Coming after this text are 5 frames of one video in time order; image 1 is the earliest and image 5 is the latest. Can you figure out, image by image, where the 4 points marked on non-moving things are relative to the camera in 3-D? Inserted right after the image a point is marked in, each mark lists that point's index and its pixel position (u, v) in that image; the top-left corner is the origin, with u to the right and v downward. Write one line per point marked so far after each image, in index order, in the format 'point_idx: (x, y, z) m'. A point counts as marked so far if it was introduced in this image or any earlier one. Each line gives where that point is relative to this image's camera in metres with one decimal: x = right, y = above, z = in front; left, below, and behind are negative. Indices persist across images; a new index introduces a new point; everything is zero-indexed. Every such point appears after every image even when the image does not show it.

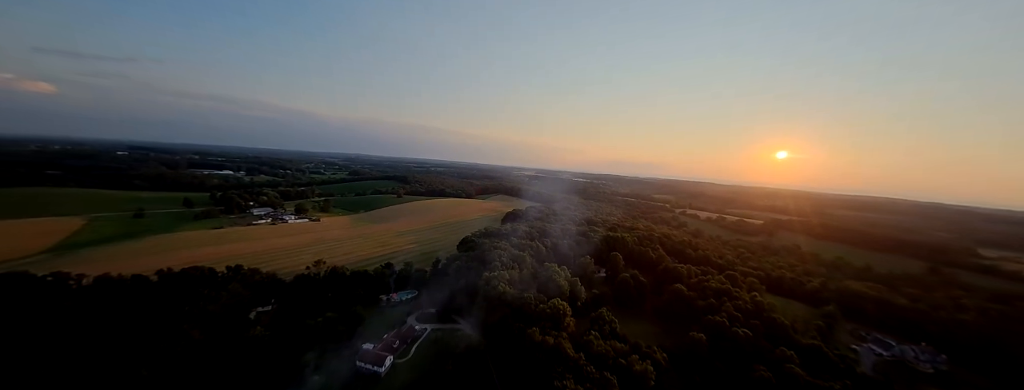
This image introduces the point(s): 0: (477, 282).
0: (-1.8, -4.3, +16.1) m
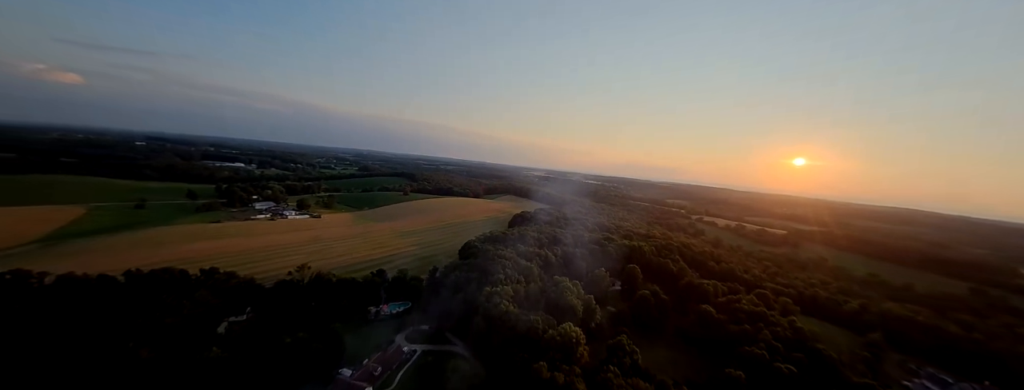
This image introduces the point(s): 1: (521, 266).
0: (-1.5, -4.5, +14.0) m
1: (+0.5, -3.9, +17.4) m
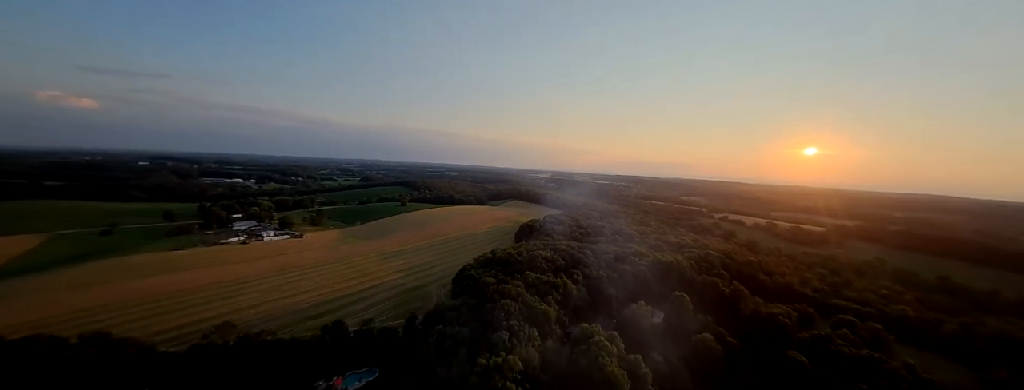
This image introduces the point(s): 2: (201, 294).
0: (-1.3, -5.1, +9.1) m
1: (+0.8, -4.4, +12.5) m
2: (-19.4, -6.0, +19.9) m
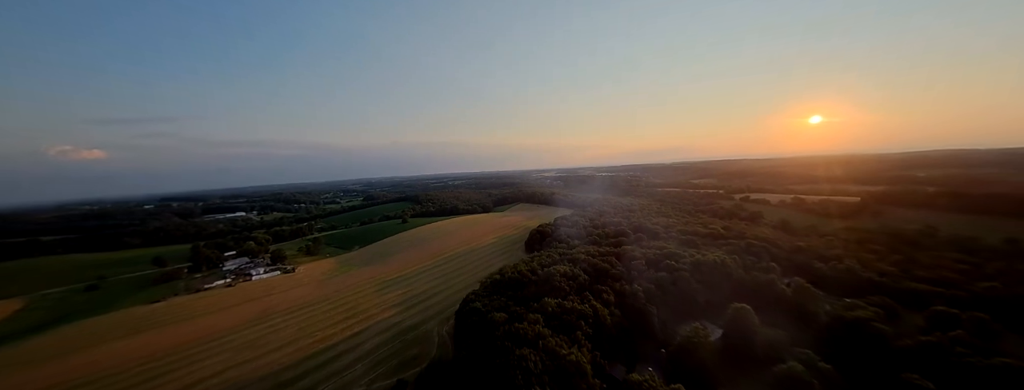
0: (-0.7, -5.5, +5.9) m
1: (+1.3, -4.7, +9.3) m
2: (-18.4, -8.5, +17.0) m
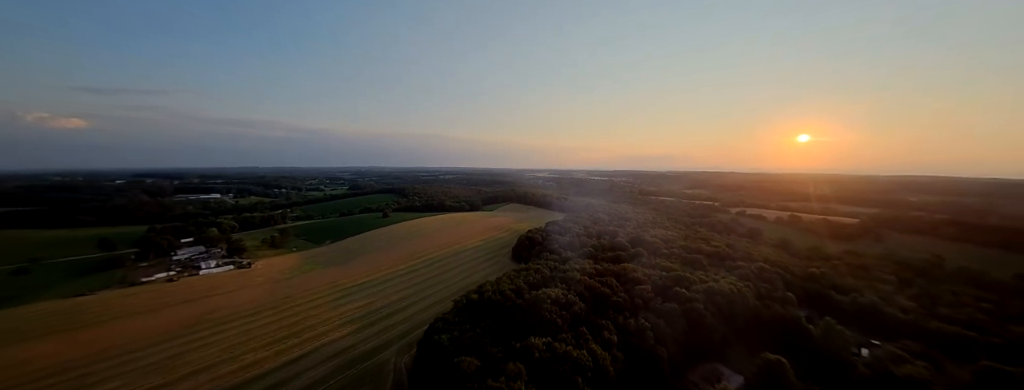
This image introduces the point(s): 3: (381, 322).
0: (-1.3, -5.7, +3.1) m
1: (+0.7, -5.0, +6.5) m
2: (-19.5, -7.5, +13.7) m
3: (-6.4, -6.3, +15.9) m
